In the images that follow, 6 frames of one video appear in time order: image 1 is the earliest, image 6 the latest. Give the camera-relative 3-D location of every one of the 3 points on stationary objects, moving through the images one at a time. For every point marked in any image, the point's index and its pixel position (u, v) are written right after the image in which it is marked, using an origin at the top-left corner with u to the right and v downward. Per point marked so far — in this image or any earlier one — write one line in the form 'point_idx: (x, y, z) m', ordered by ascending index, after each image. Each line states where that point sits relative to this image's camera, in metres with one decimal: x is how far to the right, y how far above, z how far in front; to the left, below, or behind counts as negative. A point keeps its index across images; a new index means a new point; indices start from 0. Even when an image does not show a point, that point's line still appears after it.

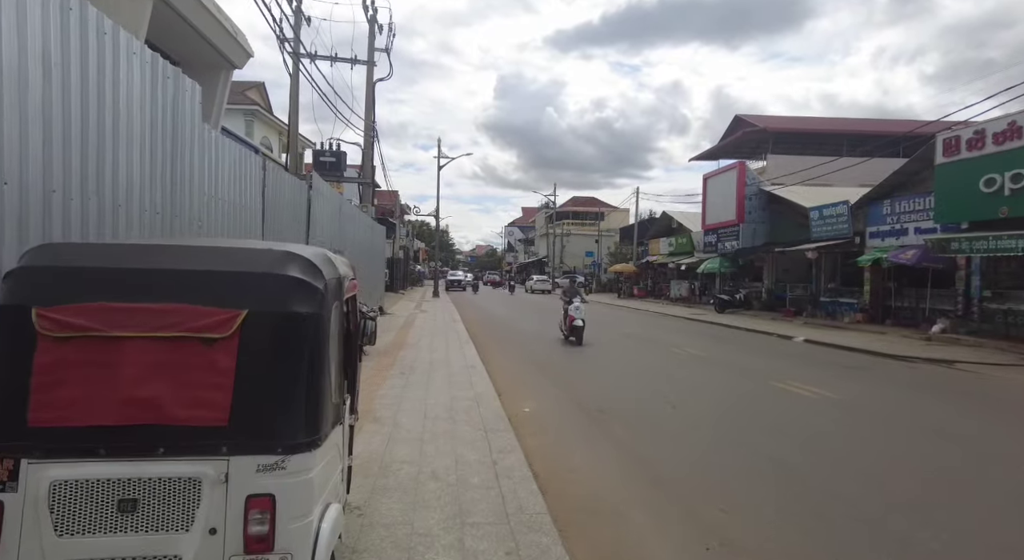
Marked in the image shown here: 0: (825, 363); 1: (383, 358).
0: (+7.2, -2.0, +12.7) m
1: (-2.5, -1.5, +10.5) m
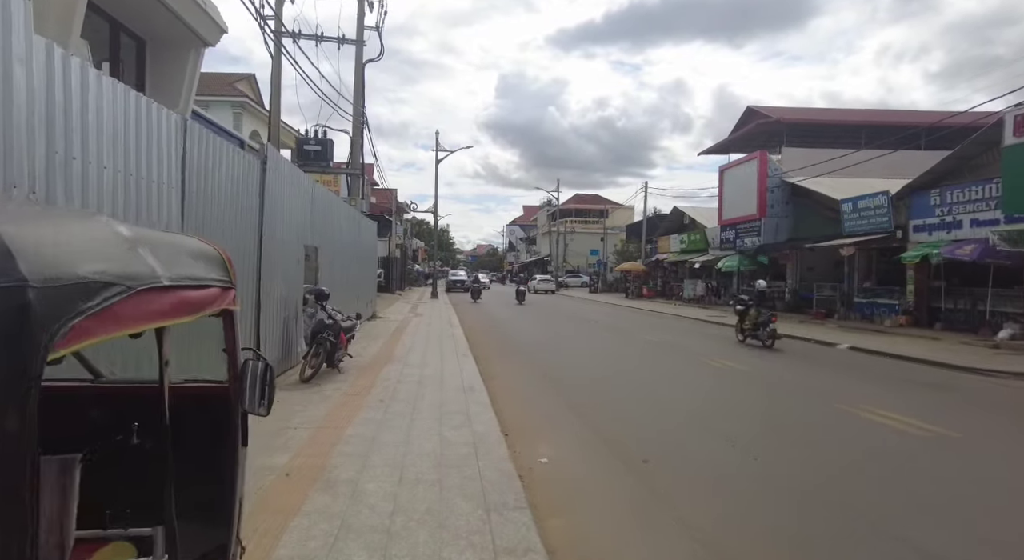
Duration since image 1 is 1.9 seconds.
0: (+7.4, -2.0, +10.9) m
1: (-2.3, -1.5, +8.7) m
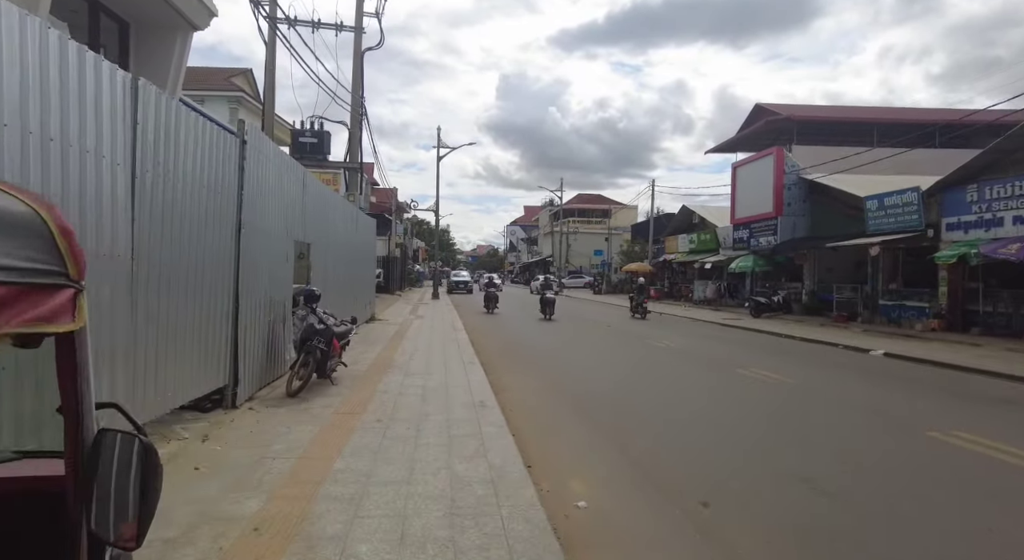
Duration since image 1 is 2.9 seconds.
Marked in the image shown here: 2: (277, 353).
0: (+7.6, -2.0, +9.9) m
1: (-2.1, -1.5, +7.7) m
2: (-3.3, -1.0, +7.8) m
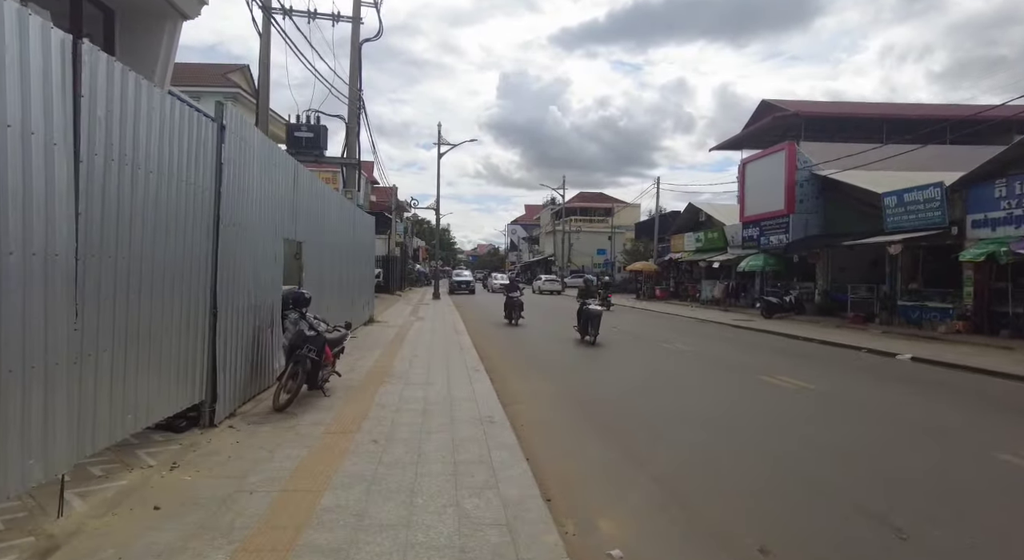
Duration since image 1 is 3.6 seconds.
0: (+7.7, -2.0, +9.2) m
1: (-2.0, -1.5, +7.0) m
2: (-3.2, -1.1, +7.1) m
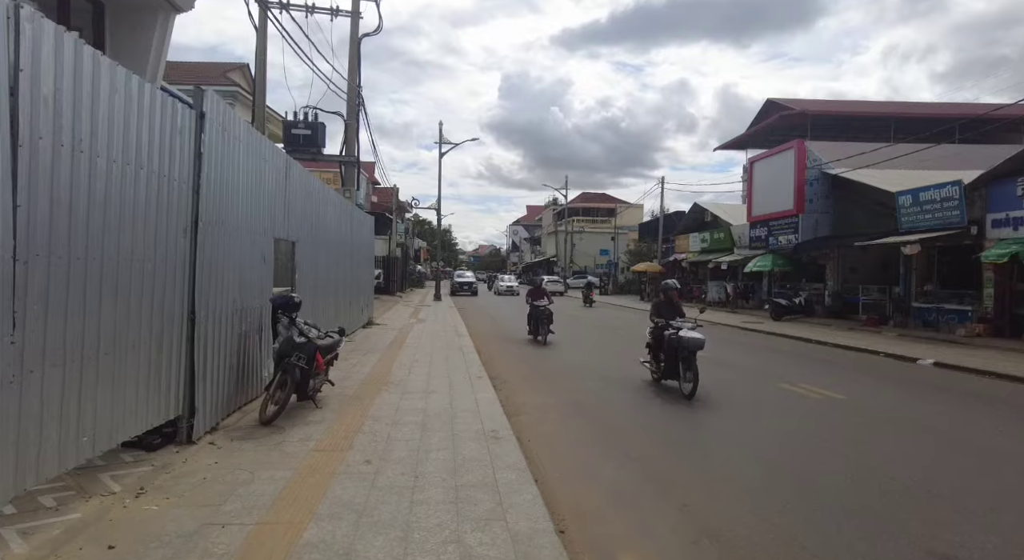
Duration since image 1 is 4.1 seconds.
0: (+7.8, -2.0, +8.6) m
1: (-1.9, -1.6, +6.5) m
2: (-3.1, -1.1, +6.6) m
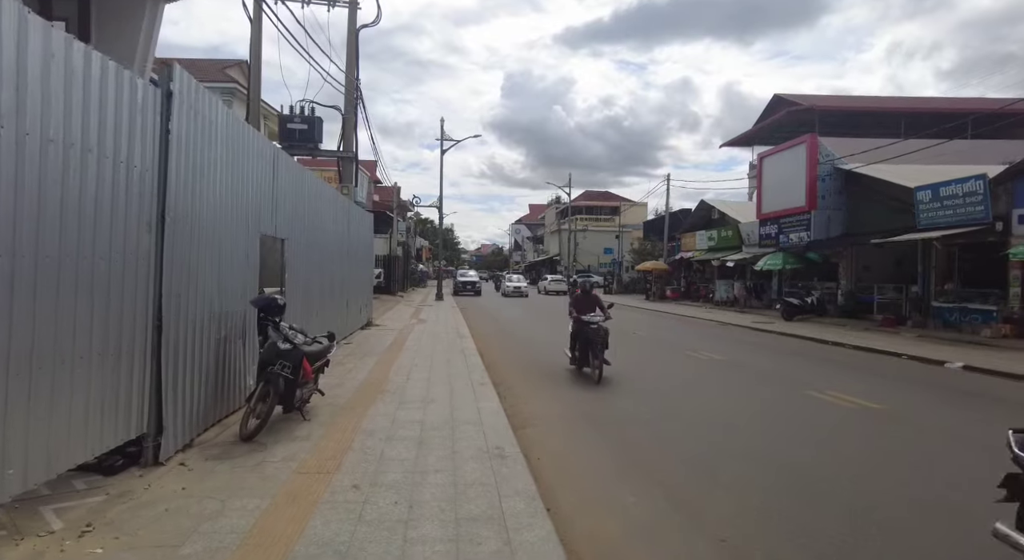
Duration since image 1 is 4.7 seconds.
0: (+7.9, -2.0, +8.0) m
1: (-1.9, -1.6, +5.9) m
2: (-3.1, -1.1, +6.0) m
